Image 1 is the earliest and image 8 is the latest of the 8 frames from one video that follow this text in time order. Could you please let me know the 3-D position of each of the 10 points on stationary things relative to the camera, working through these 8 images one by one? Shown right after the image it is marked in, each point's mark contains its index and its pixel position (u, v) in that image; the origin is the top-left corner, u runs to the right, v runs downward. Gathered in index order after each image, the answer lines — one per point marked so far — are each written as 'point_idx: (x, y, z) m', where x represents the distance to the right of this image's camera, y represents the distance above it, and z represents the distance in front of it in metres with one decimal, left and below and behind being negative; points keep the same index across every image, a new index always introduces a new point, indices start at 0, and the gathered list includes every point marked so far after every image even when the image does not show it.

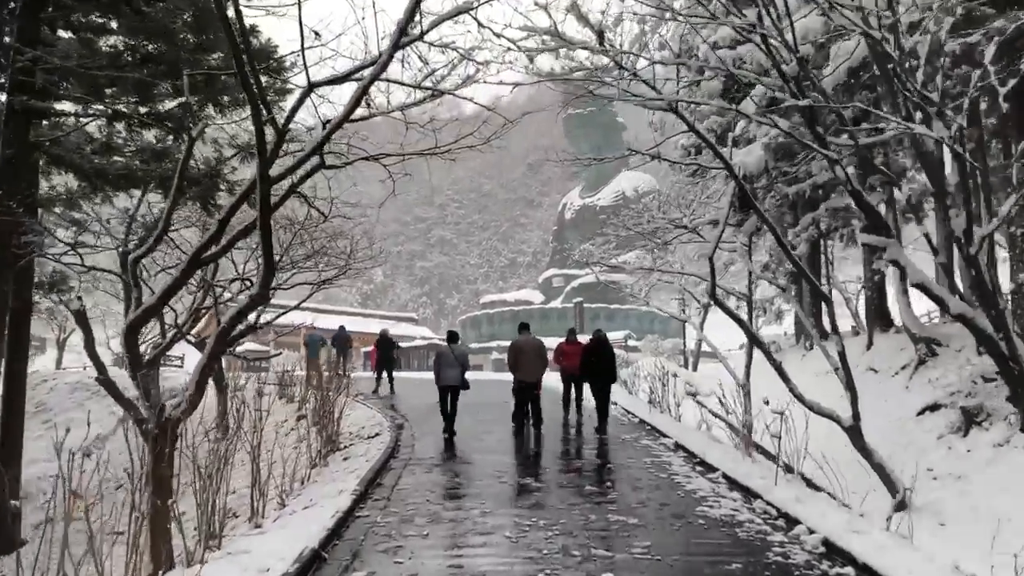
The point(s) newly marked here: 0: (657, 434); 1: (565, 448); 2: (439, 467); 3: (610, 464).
0: (+1.3, -1.3, +8.1) m
1: (+0.4, -1.3, +7.4) m
2: (-0.5, -1.2, +6.1) m
3: (+0.7, -1.3, +6.4) m
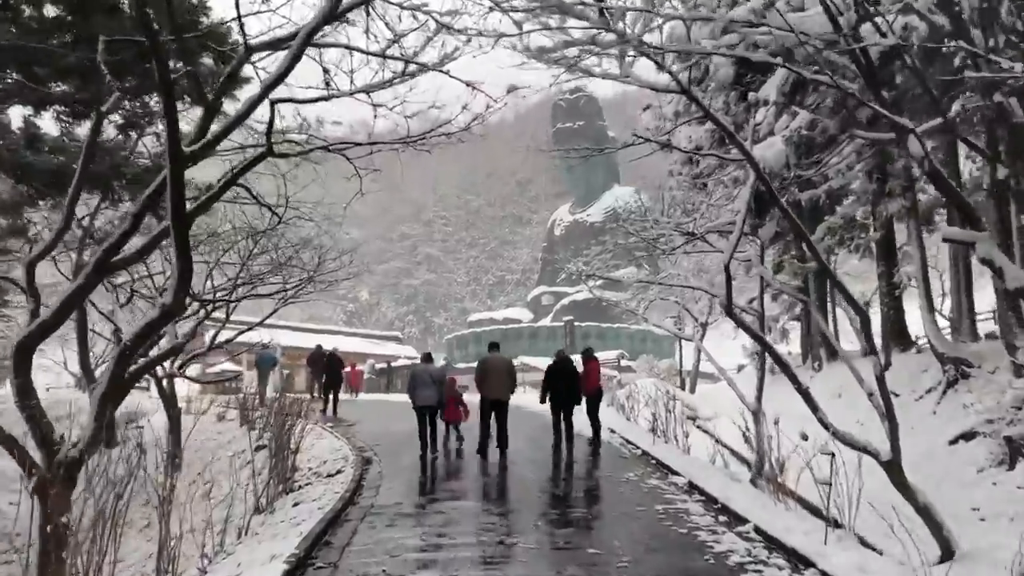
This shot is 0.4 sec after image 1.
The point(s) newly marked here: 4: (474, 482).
0: (+1.2, -1.4, +7.2) m
1: (+0.3, -1.4, +6.5) m
2: (-0.6, -1.3, +5.2) m
3: (+0.6, -1.4, +5.5) m
4: (-0.3, -1.4, +6.6) m
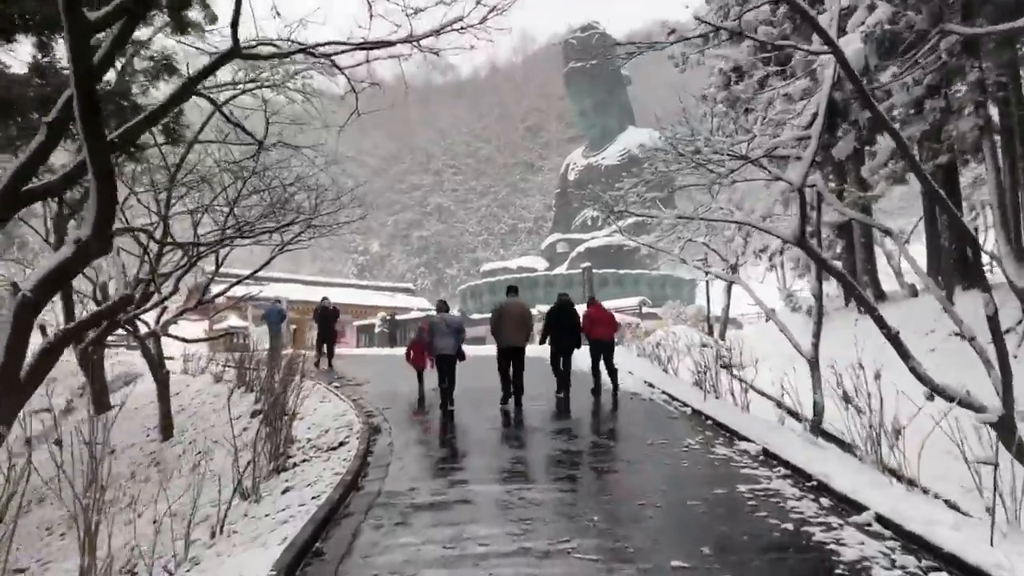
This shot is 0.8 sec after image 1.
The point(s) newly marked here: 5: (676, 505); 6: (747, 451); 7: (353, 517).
0: (+1.4, -1.0, +6.2) m
1: (+0.5, -1.0, +5.6) m
2: (-0.4, -1.0, +4.3) m
3: (+0.8, -1.0, +4.6) m
4: (-0.1, -1.0, +5.7) m
5: (+0.8, -1.0, +4.3) m
6: (+1.4, -1.0, +5.5) m
7: (-0.7, -1.0, +4.3) m
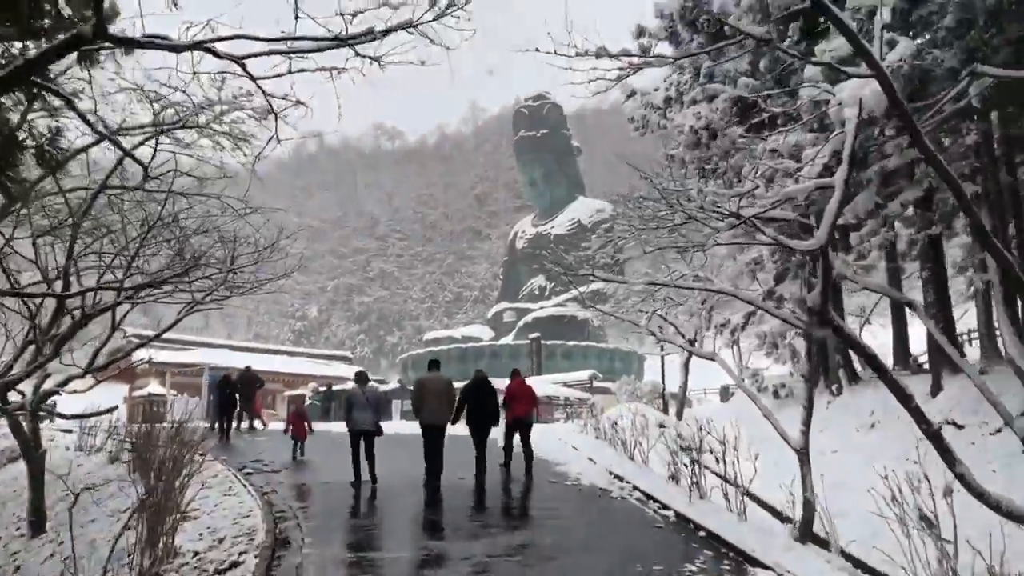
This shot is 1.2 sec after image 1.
0: (+1.1, -1.4, +5.2) m
1: (+0.3, -1.4, +4.5) m
2: (-0.6, -1.3, +3.2) m
3: (+0.6, -1.3, +3.5) m
4: (-0.4, -1.4, +4.6) m
5: (+0.6, -1.3, +3.3) m
6: (+1.1, -1.4, +4.5) m
7: (-0.9, -1.3, +3.1) m
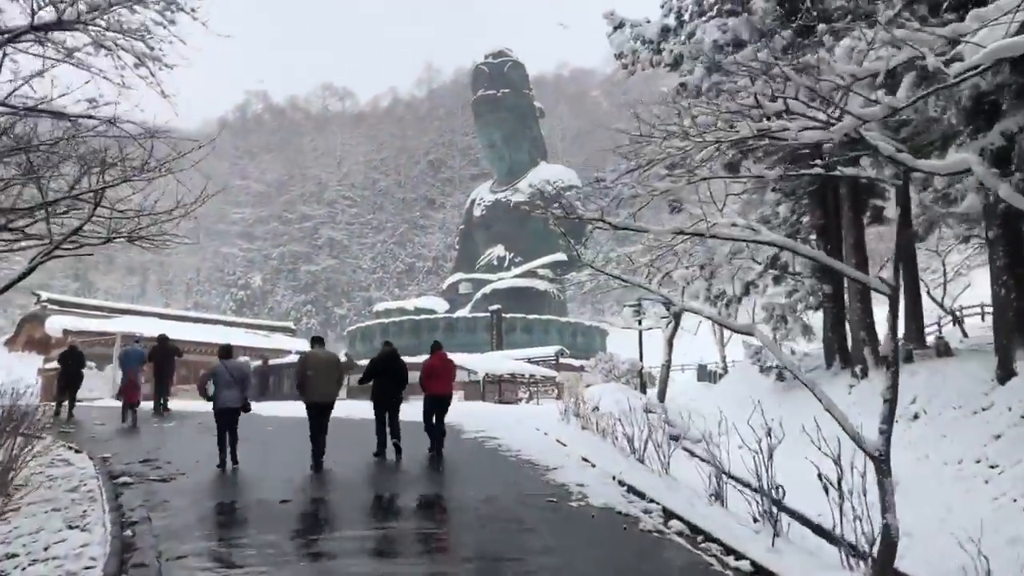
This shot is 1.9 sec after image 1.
0: (+1.0, -1.2, +3.5) m
1: (+0.3, -1.2, +2.7) m
2: (-0.5, -1.1, +1.4) m
3: (+0.7, -1.1, +1.8) m
4: (-0.4, -1.2, +2.8) m
5: (+0.7, -1.1, +1.6) m
6: (+1.1, -1.2, +2.8) m
7: (-0.8, -1.1, +1.3) m
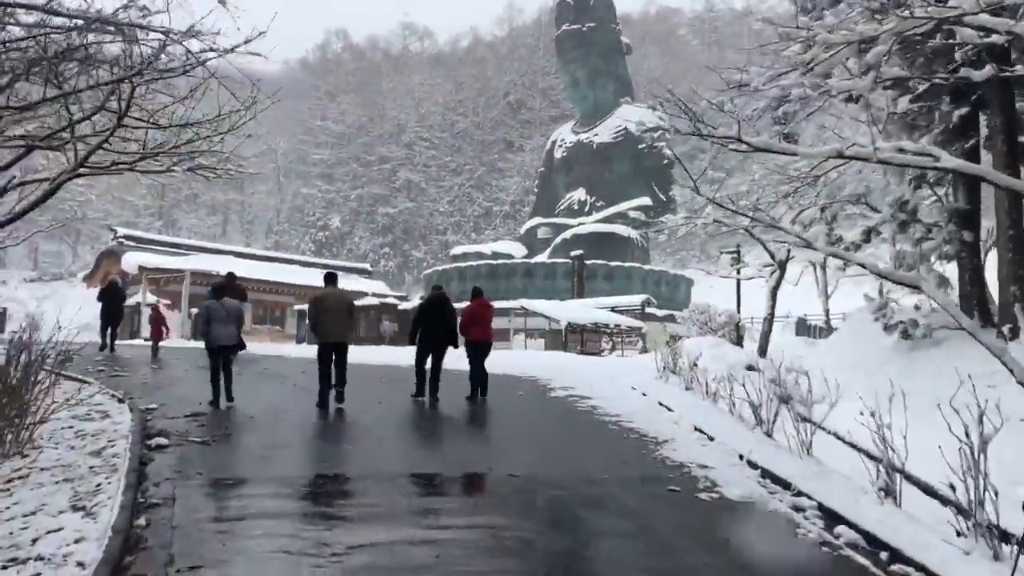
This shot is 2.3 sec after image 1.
0: (+1.4, -1.0, +2.6) m
1: (+0.6, -1.0, +1.8) m
2: (-0.3, -1.0, +0.5) m
3: (+0.9, -1.0, +0.9) m
4: (-0.1, -1.0, +2.0) m
5: (+0.8, -1.0, +0.6) m
6: (+1.4, -1.0, +1.9) m
7: (-0.7, -1.0, +0.5) m
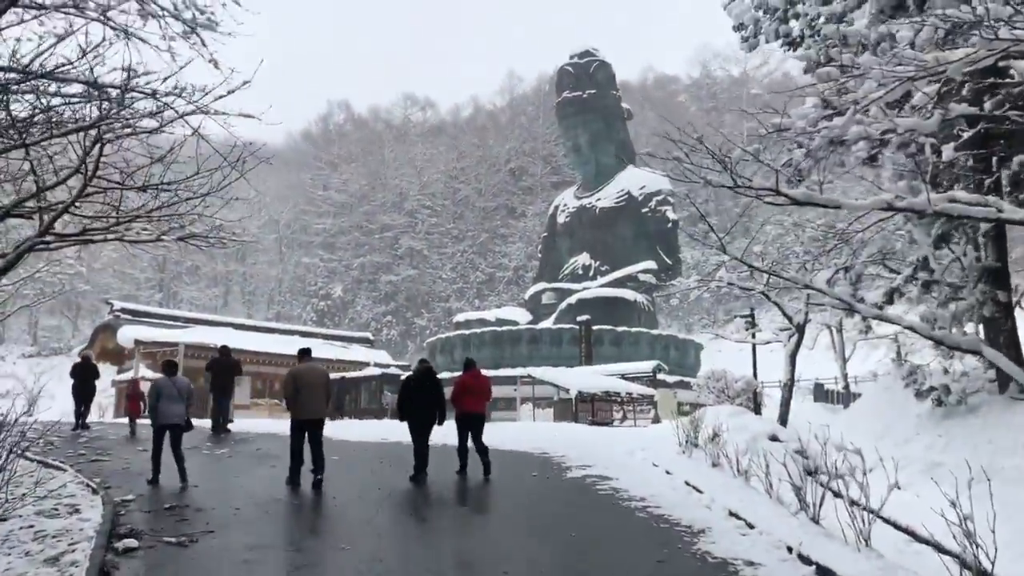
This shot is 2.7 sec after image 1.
0: (+1.5, -1.2, +2.0) m
1: (+0.6, -1.1, +1.3) m
2: (-0.3, -1.0, 0.0) m
3: (+0.9, -1.1, +0.3) m
4: (0.0, -1.1, +1.4) m
5: (+0.9, -1.0, +0.1) m
6: (+1.5, -1.1, +1.3) m
7: (-0.6, -1.0, 0.0) m
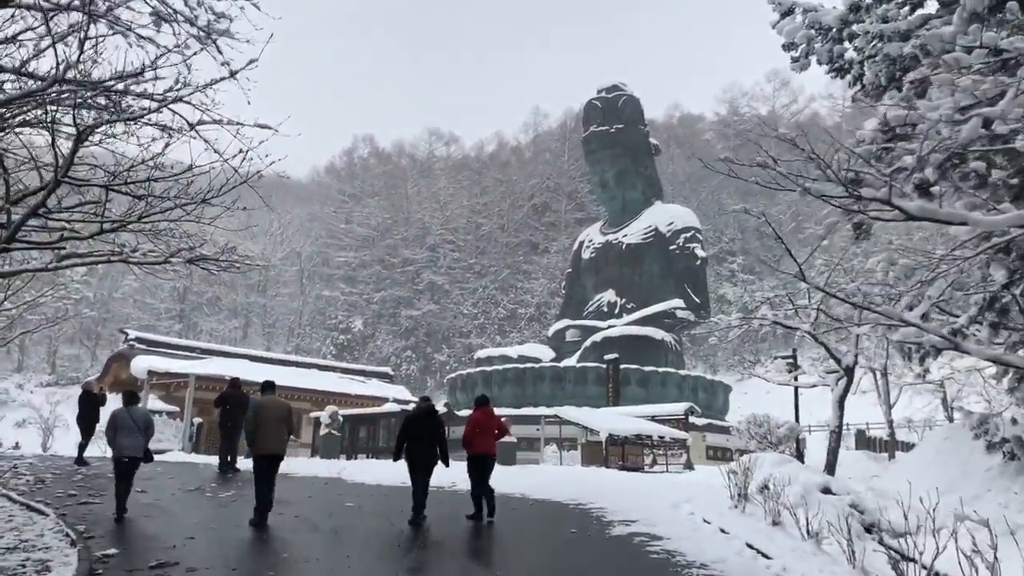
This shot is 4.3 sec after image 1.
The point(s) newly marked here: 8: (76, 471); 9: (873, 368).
0: (+1.6, -1.2, +1.3) m
1: (+0.7, -1.1, +0.6) m
2: (-0.2, -0.9, -0.6) m
3: (+1.0, -1.0, -0.3) m
4: (+0.1, -1.1, +0.8) m
5: (+1.0, -1.0, -0.6) m
6: (+1.6, -1.1, +0.6) m
7: (-0.5, -0.9, -0.7) m
8: (-6.8, -2.8, +14.1) m
9: (+7.7, -1.7, +19.4) m
